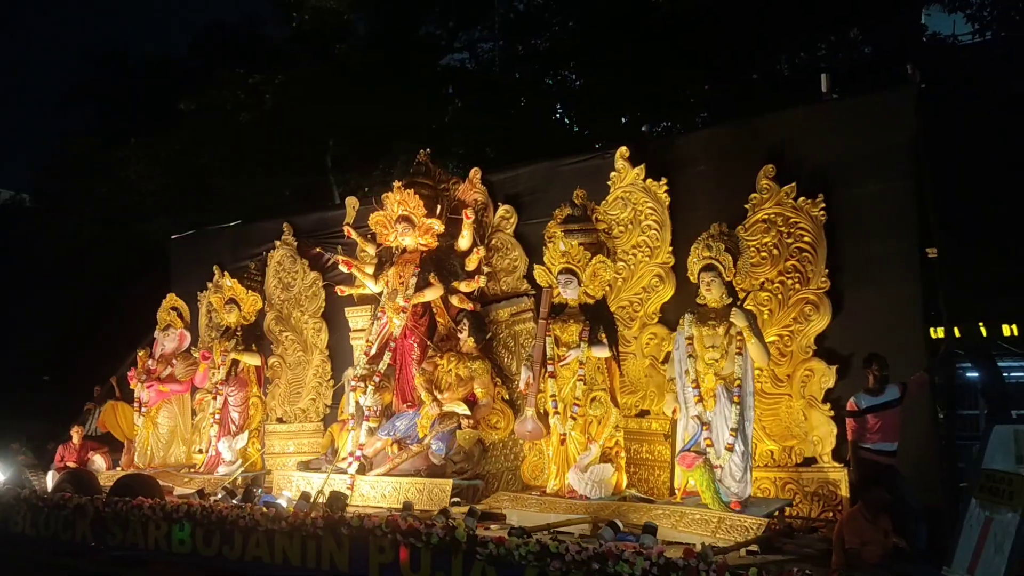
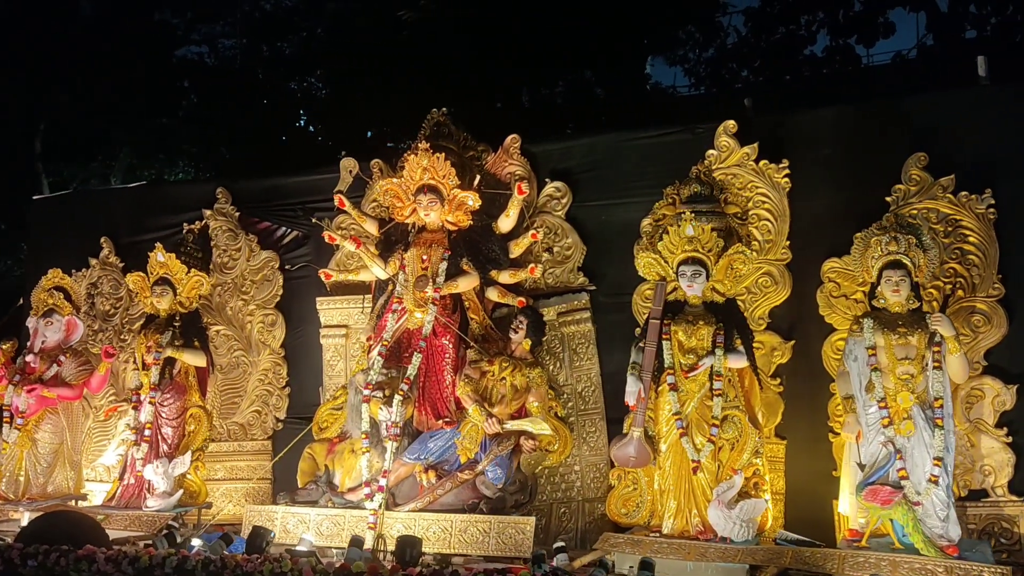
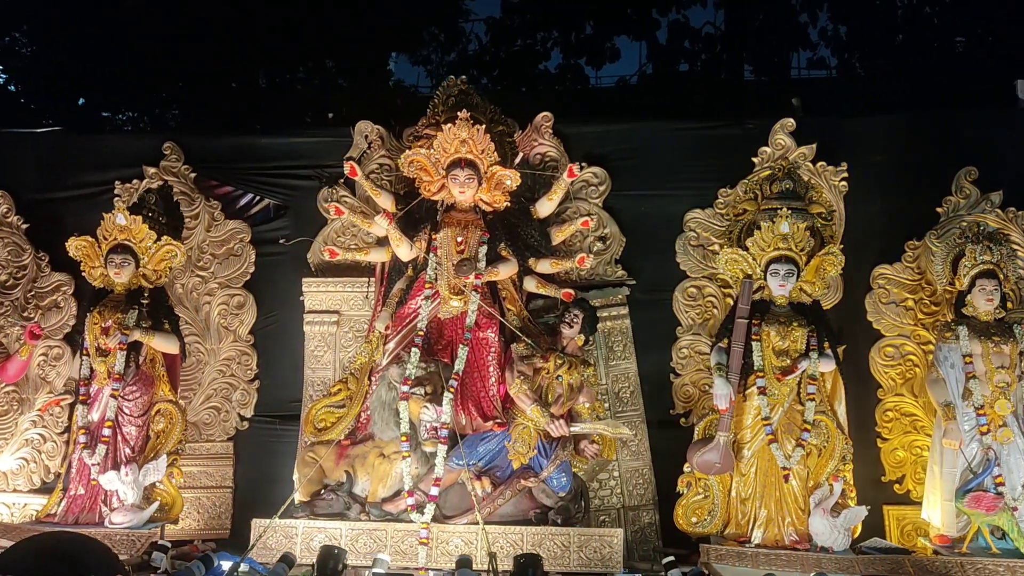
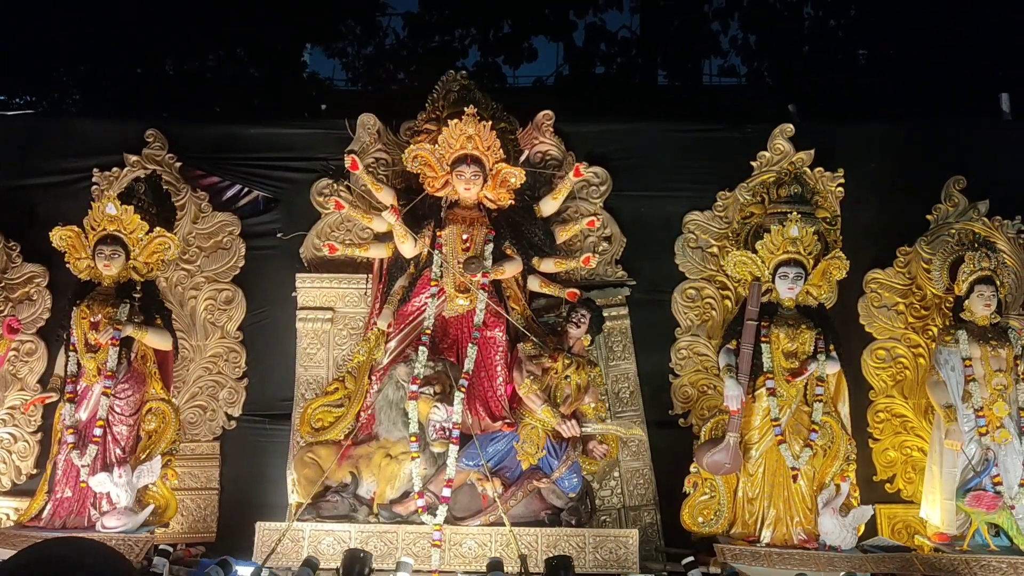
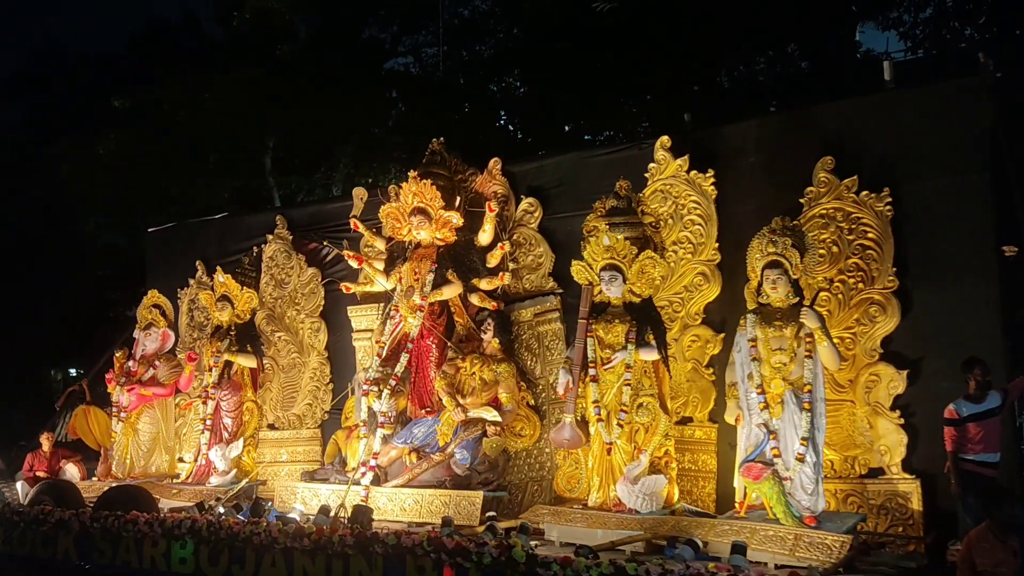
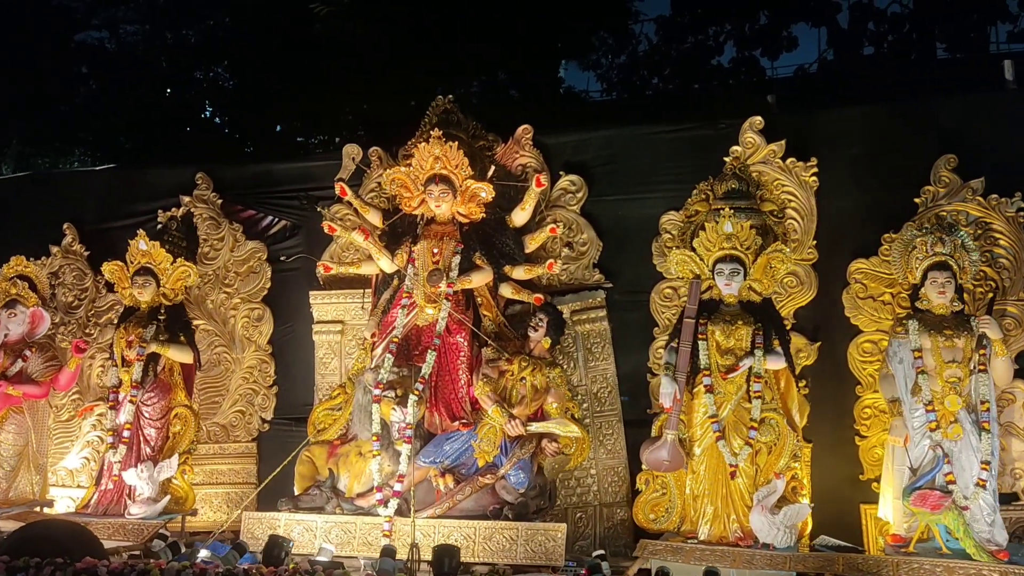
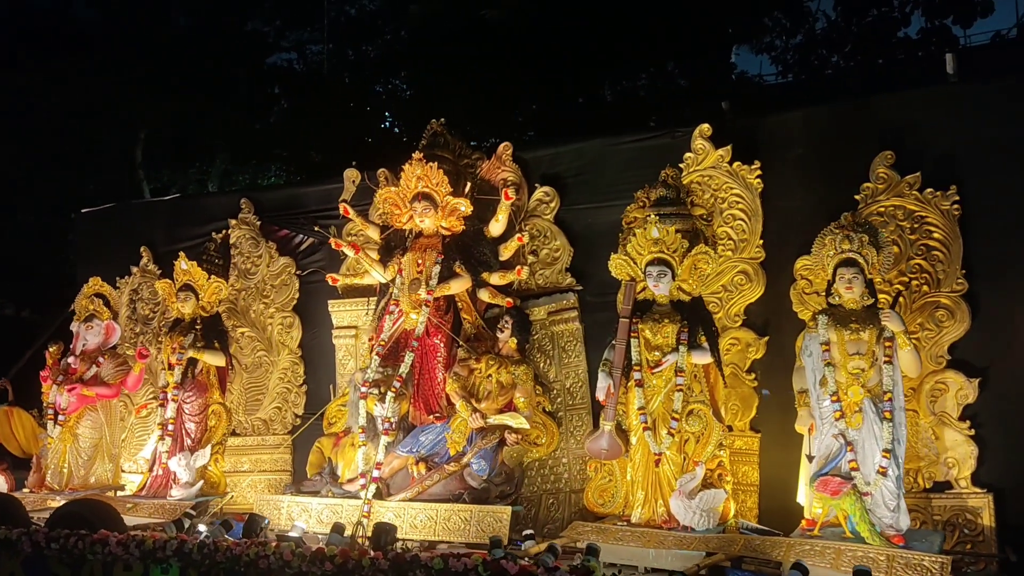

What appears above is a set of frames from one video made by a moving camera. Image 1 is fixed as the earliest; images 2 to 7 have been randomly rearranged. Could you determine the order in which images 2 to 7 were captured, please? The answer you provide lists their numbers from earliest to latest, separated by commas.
5, 7, 2, 6, 3, 4
